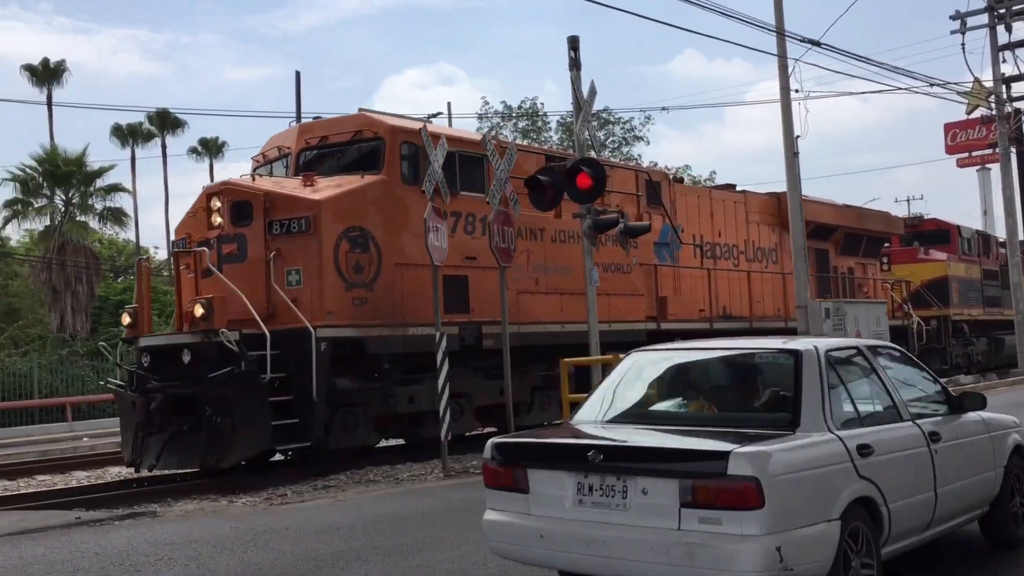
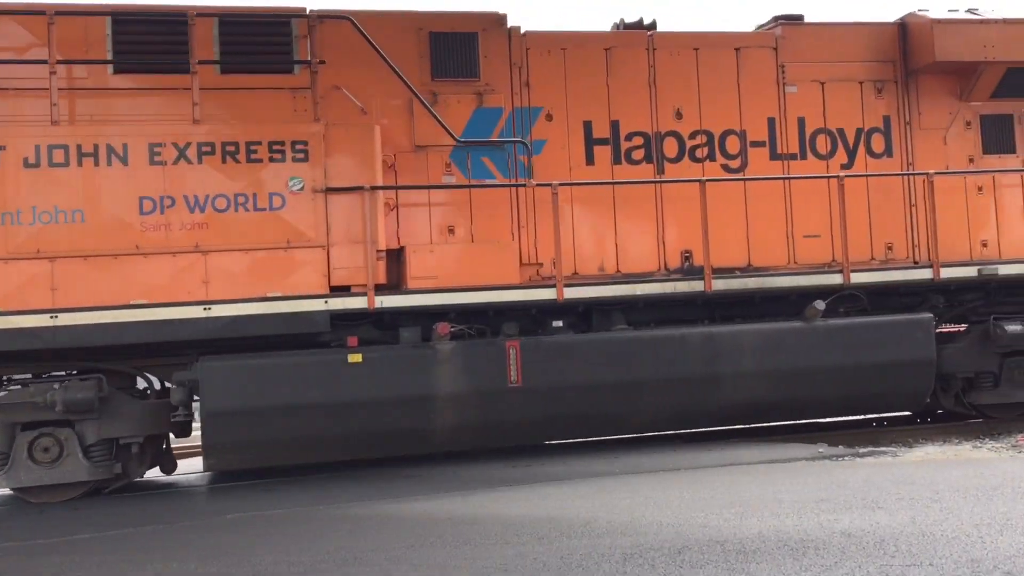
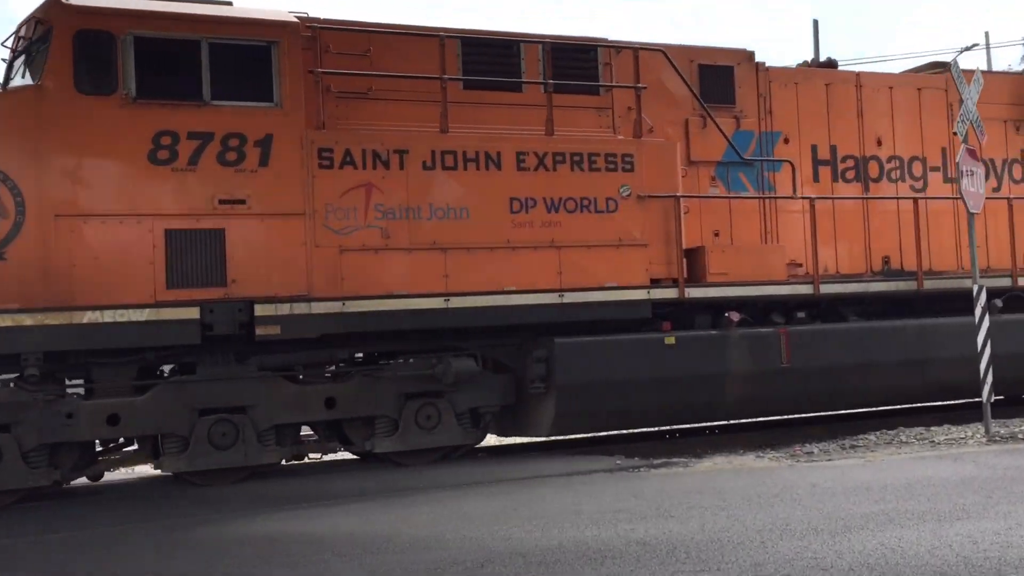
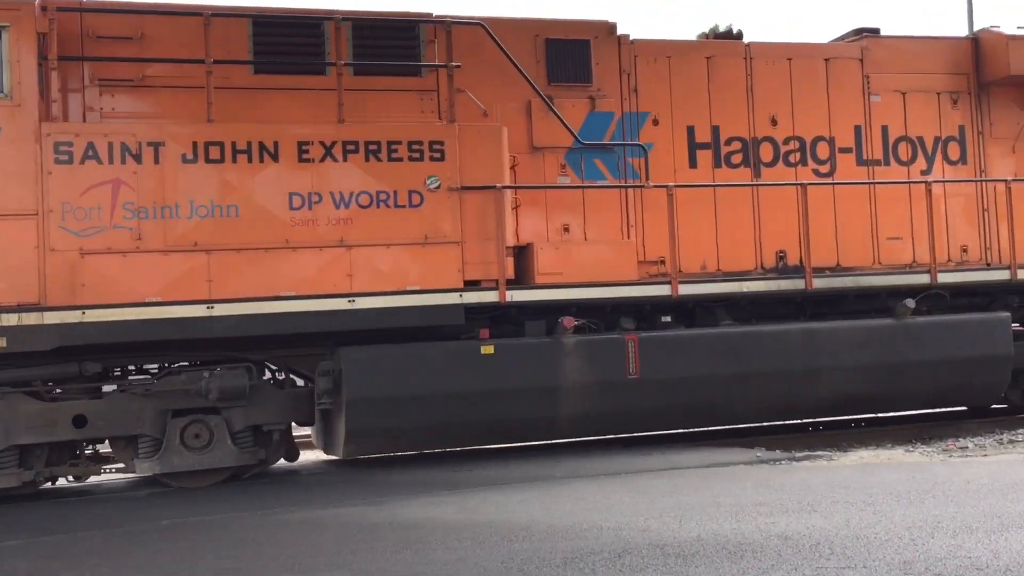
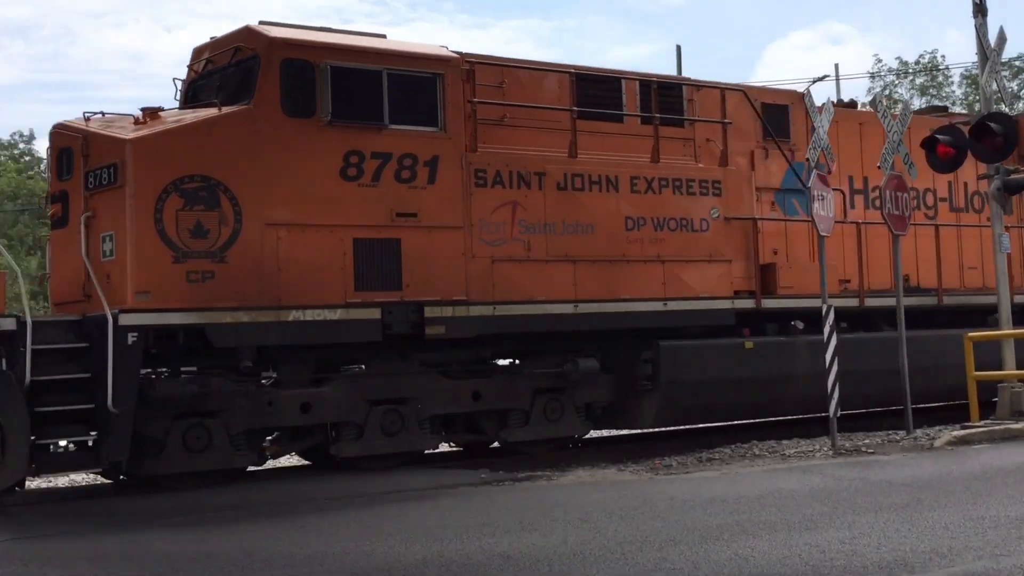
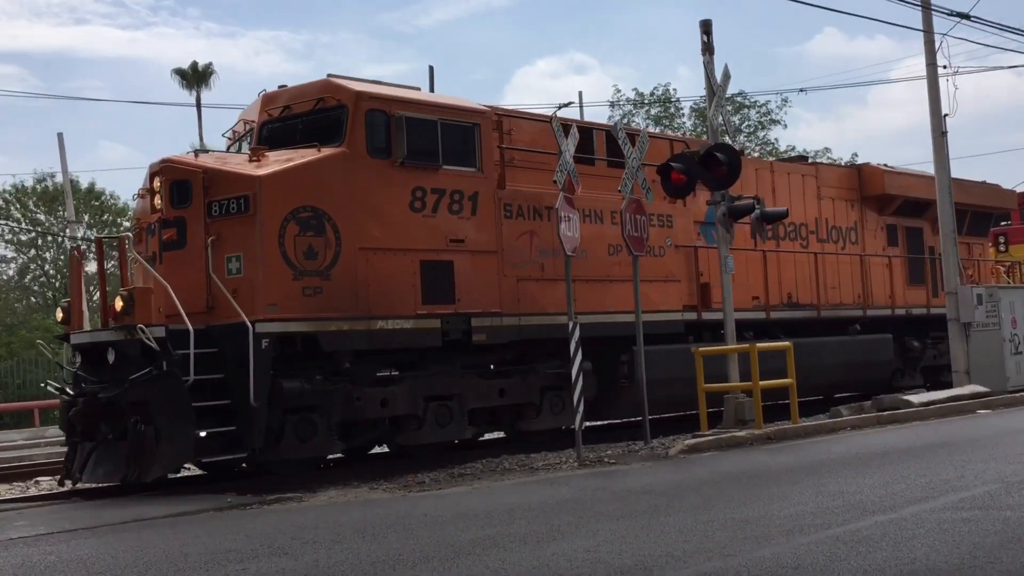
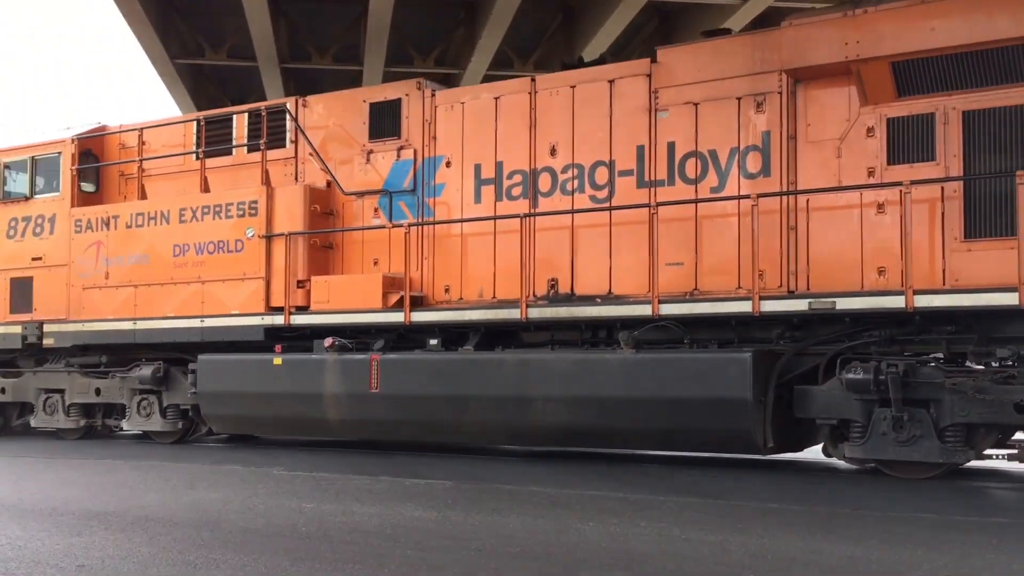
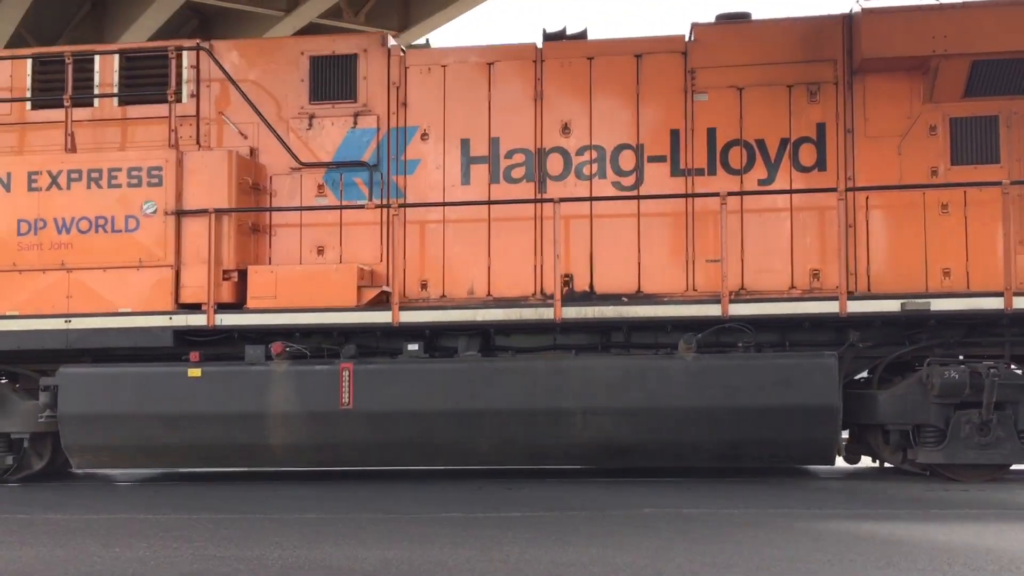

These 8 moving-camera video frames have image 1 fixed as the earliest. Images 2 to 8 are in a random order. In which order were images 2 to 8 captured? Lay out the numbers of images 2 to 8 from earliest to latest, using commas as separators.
6, 5, 3, 4, 2, 8, 7
